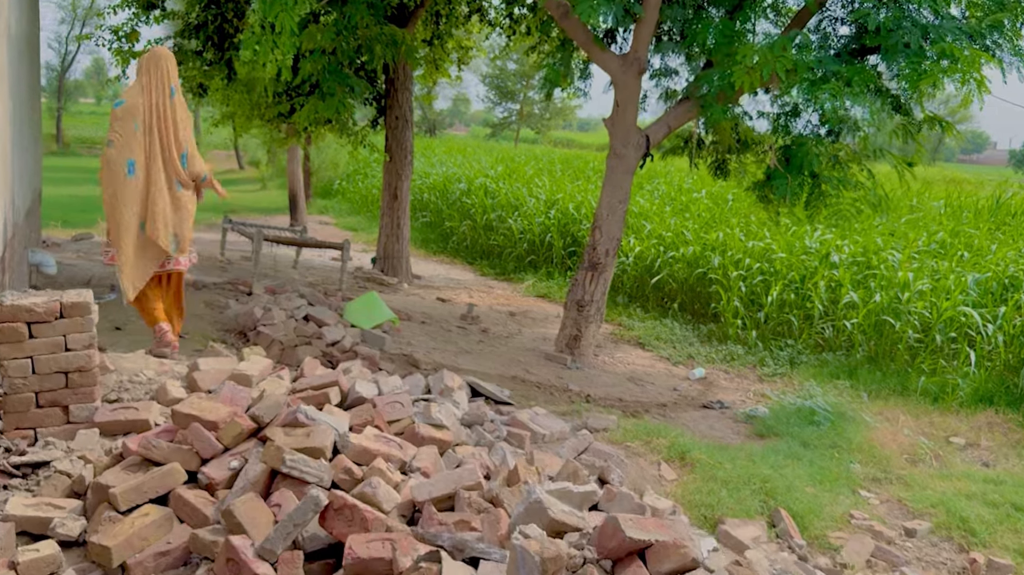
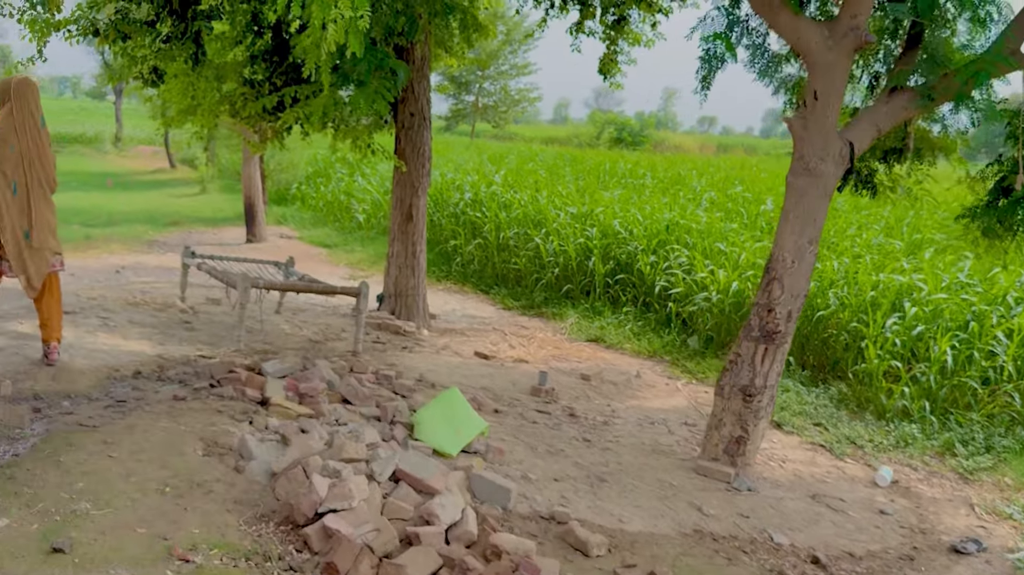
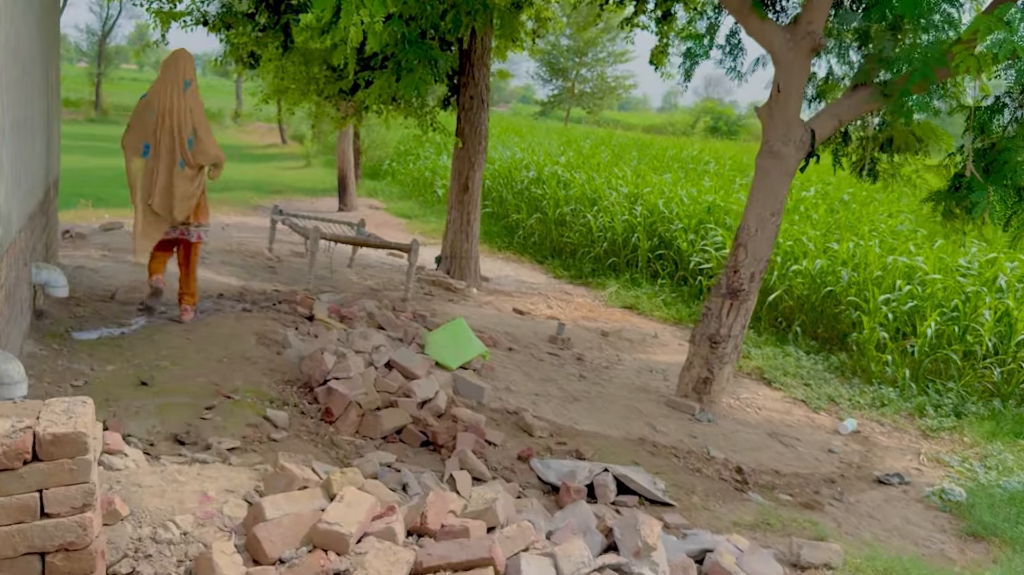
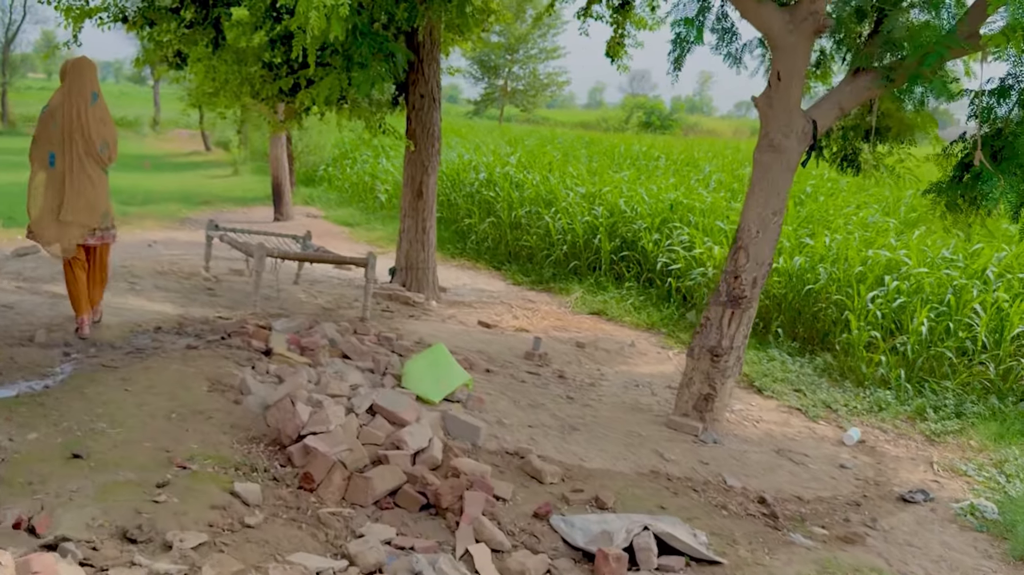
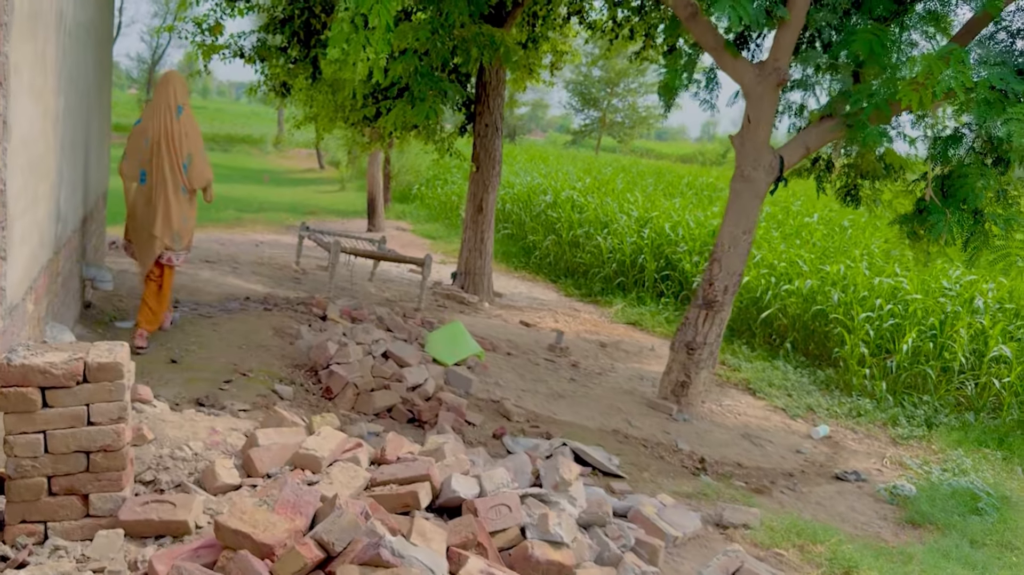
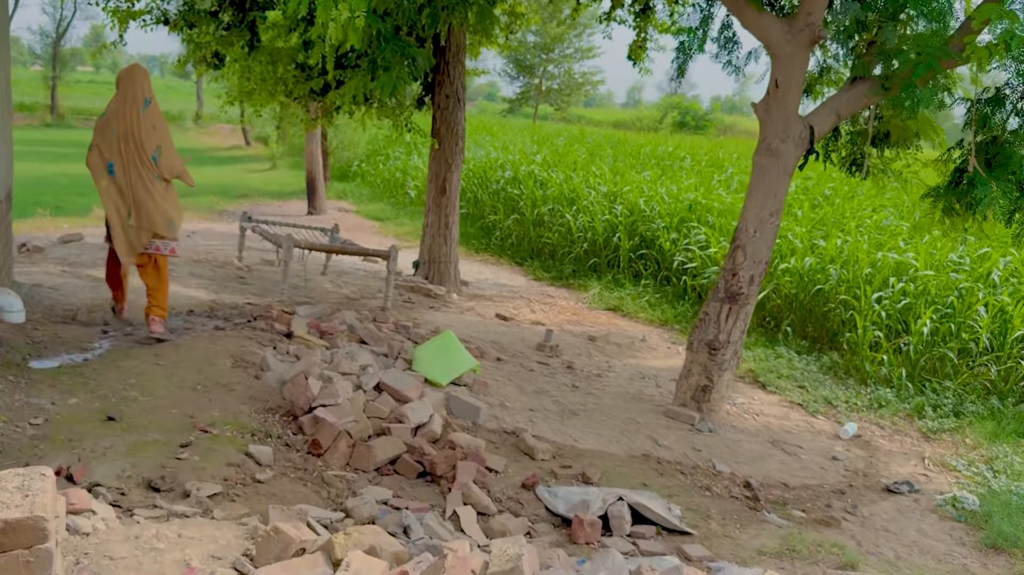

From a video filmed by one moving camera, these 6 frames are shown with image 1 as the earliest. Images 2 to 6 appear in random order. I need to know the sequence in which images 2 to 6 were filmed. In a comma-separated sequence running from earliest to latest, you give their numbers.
5, 3, 6, 4, 2
